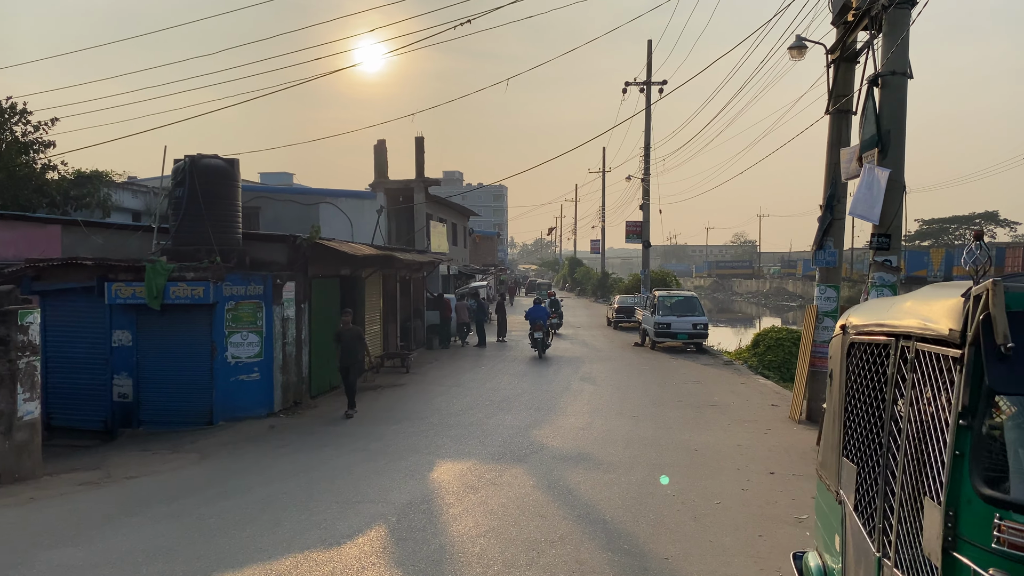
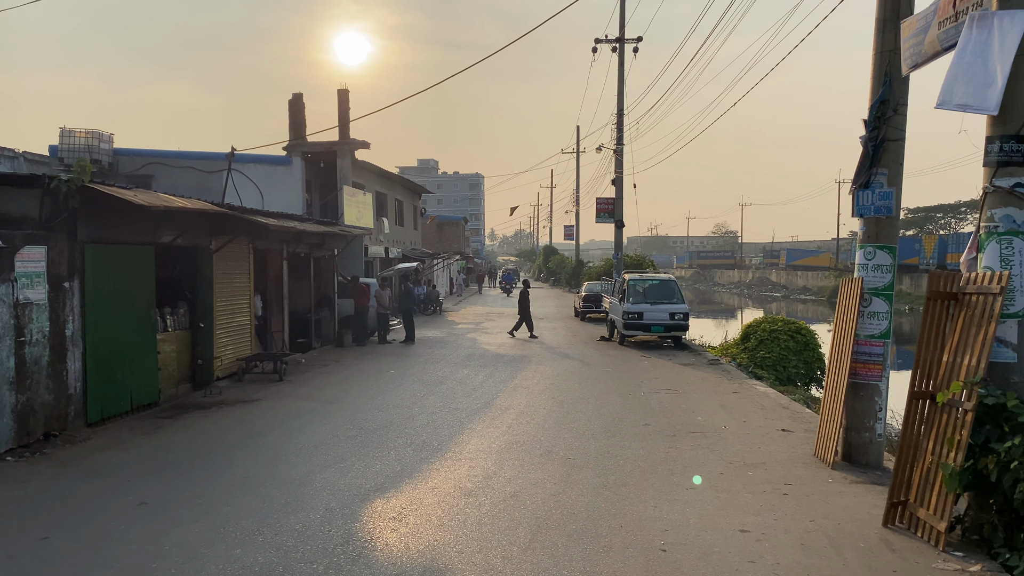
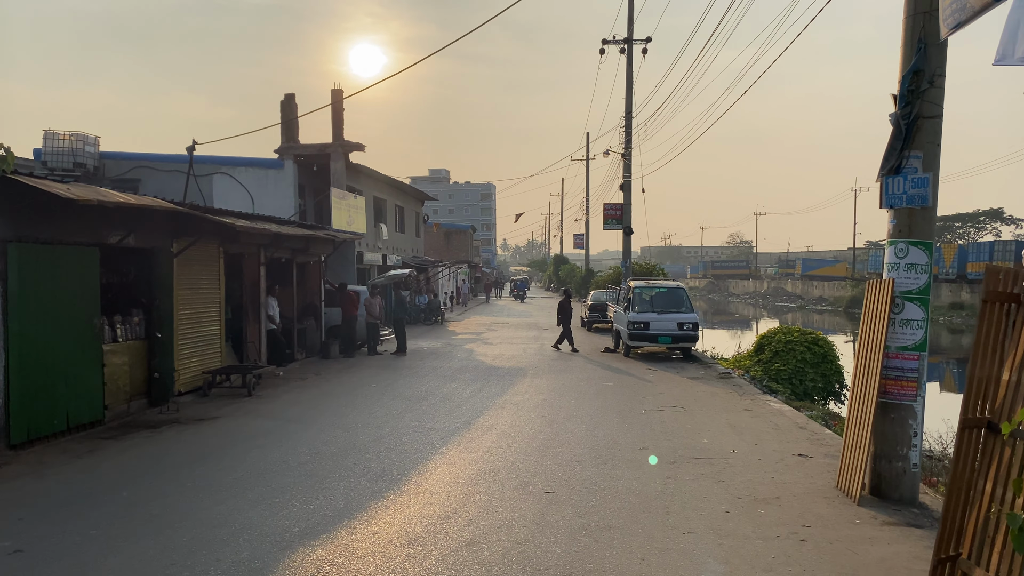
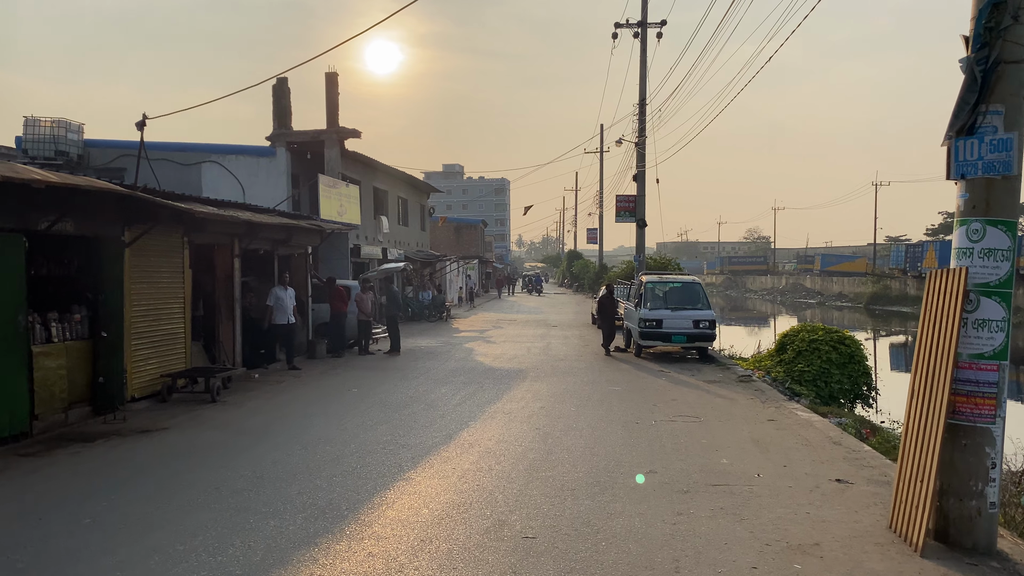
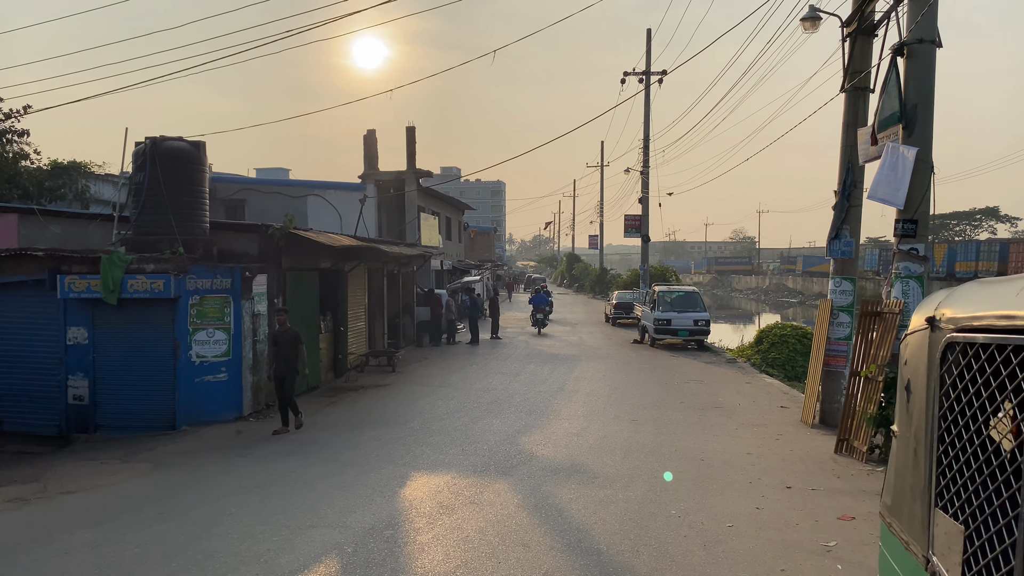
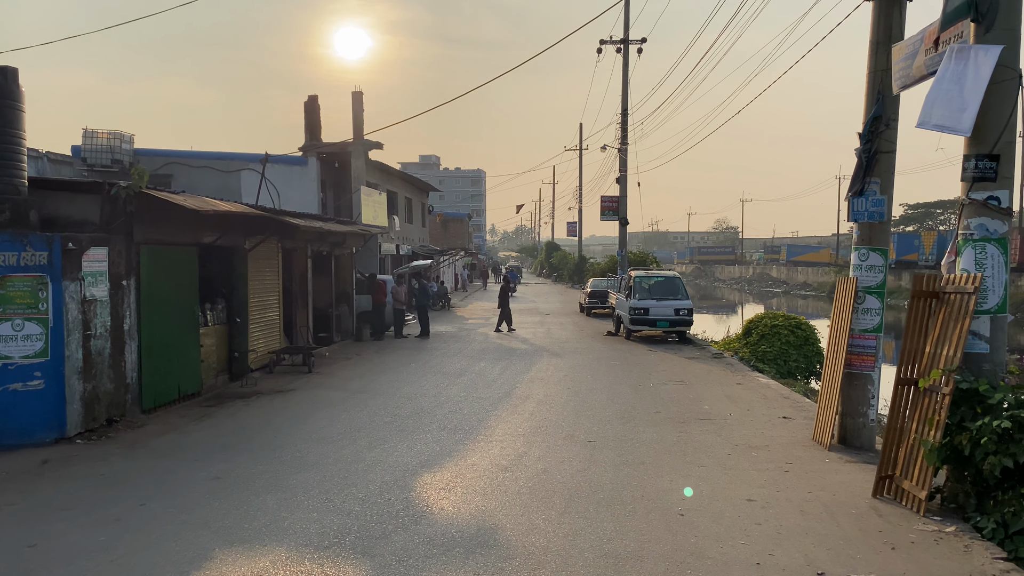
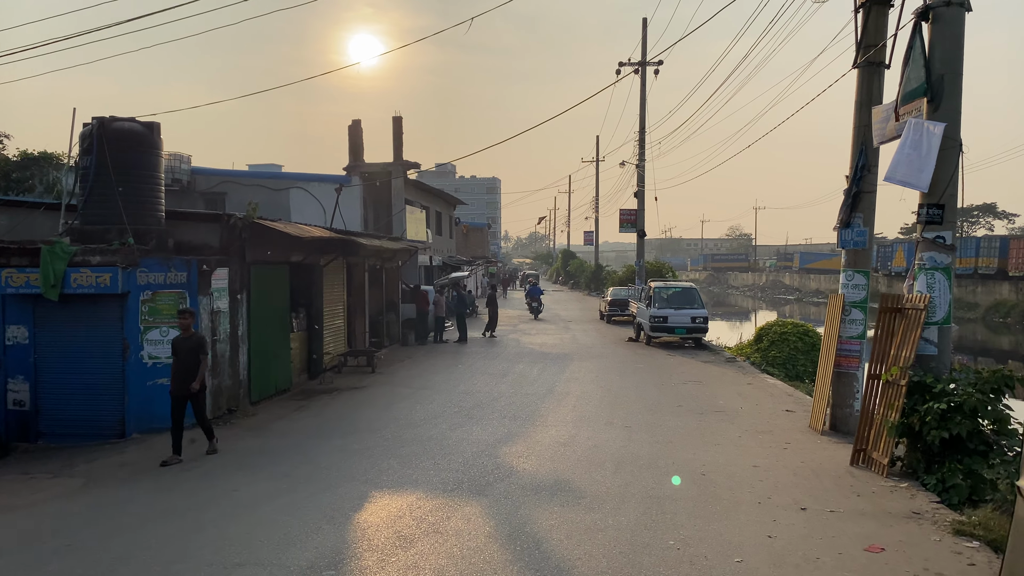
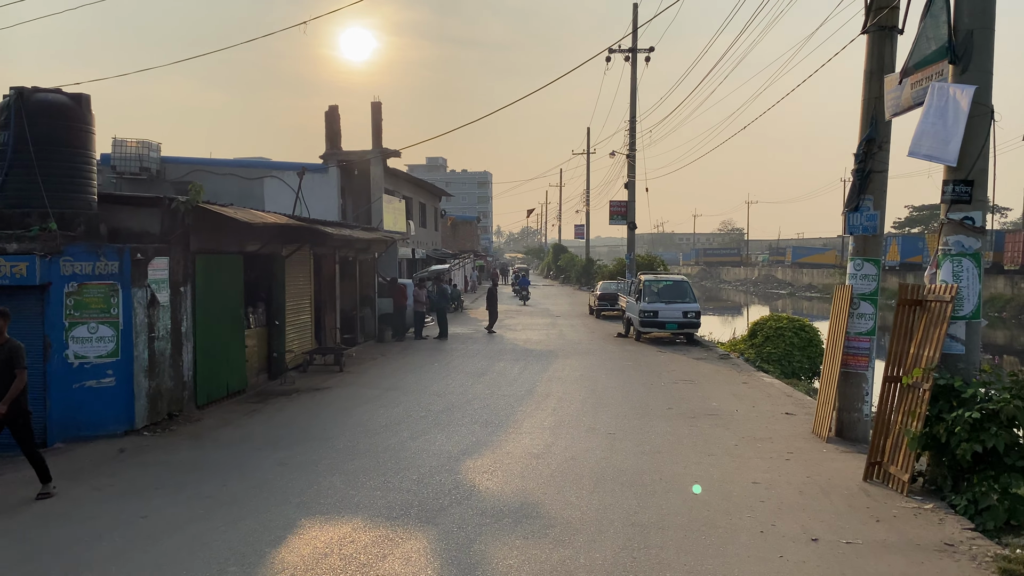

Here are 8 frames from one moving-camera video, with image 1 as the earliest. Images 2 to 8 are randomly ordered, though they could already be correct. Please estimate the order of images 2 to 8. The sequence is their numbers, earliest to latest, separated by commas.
5, 7, 8, 6, 2, 3, 4
